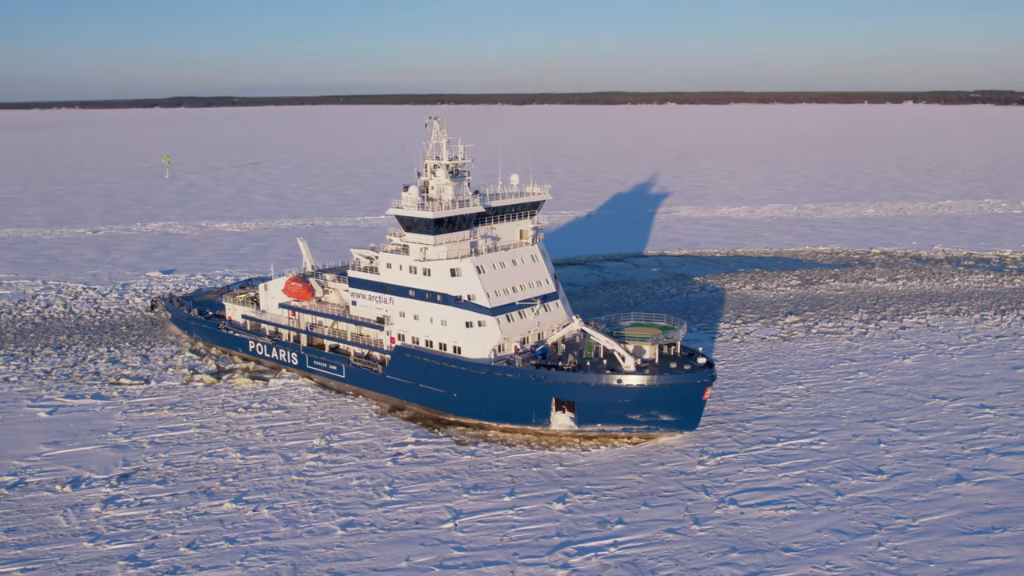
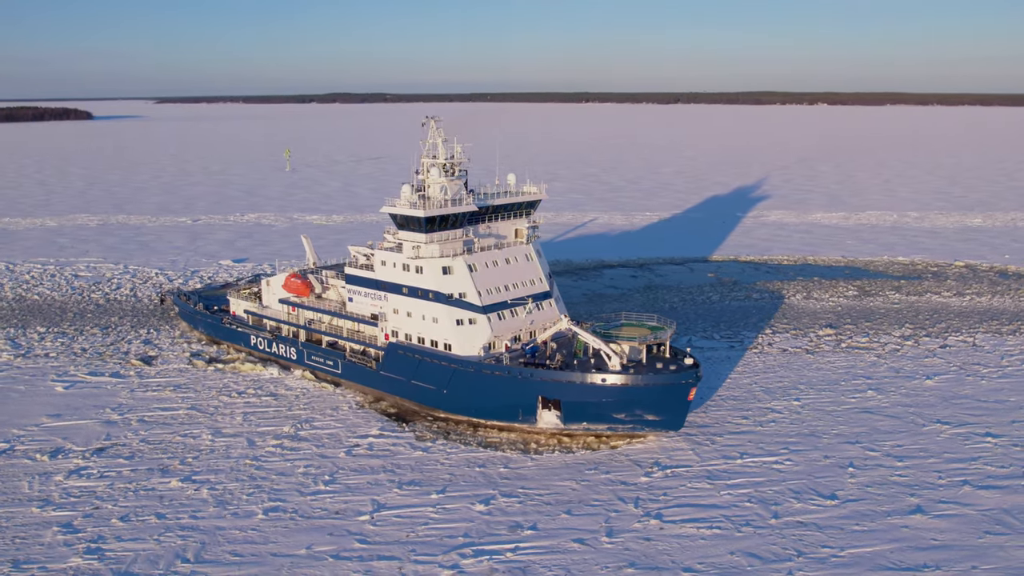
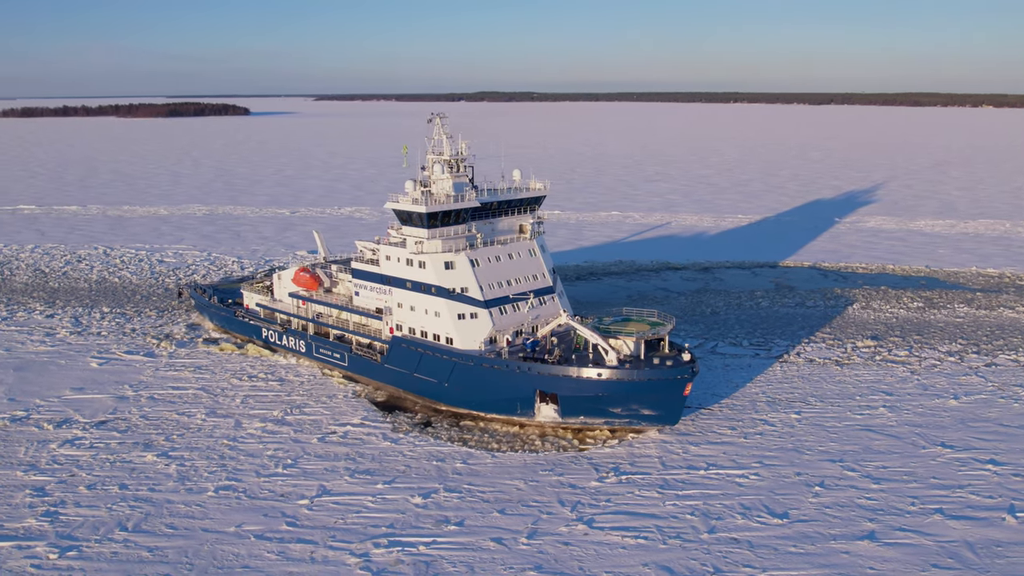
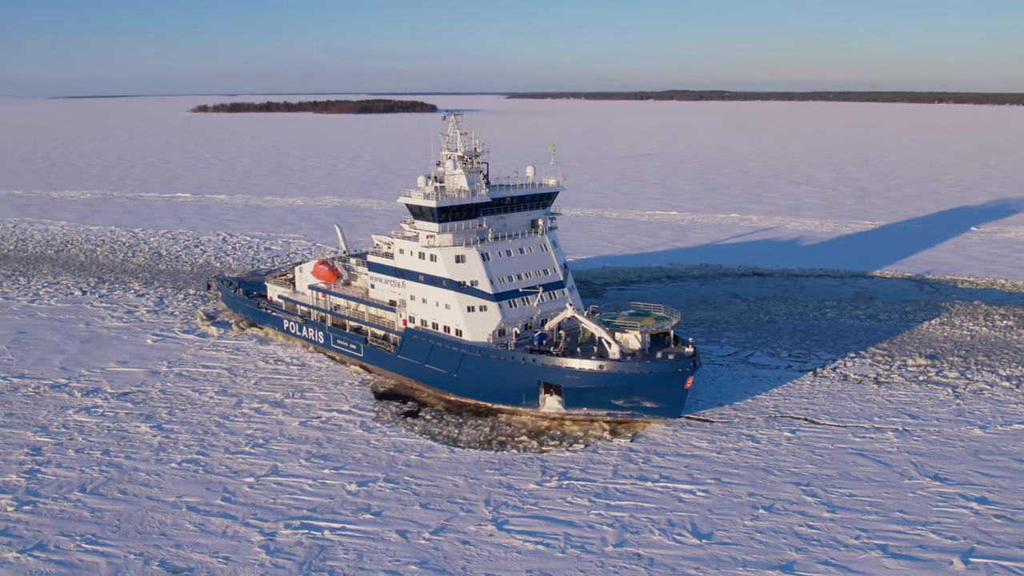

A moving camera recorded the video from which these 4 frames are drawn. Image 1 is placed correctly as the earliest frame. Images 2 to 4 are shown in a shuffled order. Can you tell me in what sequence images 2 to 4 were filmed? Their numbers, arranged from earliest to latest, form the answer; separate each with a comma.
2, 3, 4
